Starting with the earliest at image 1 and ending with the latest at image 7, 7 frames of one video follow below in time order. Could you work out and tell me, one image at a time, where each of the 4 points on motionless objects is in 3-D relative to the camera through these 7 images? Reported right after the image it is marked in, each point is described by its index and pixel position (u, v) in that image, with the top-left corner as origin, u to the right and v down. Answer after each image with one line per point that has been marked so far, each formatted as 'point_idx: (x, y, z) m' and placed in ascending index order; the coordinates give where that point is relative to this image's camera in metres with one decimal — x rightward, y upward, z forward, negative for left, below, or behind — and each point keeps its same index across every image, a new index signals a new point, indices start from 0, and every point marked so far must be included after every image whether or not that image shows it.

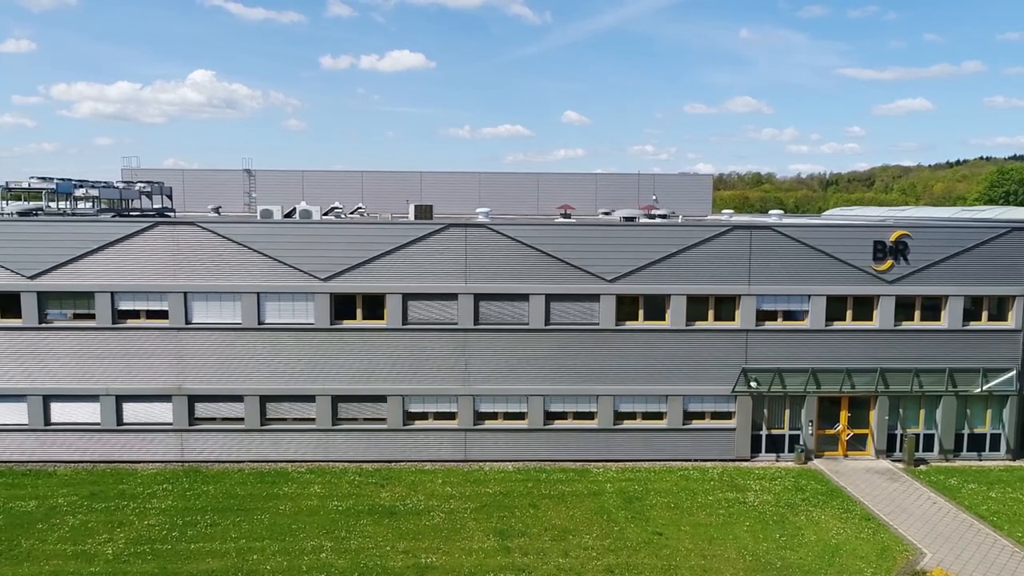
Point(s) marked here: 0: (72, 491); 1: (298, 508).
0: (-10.6, -4.9, +18.9) m
1: (-4.9, -5.1, +18.0) m
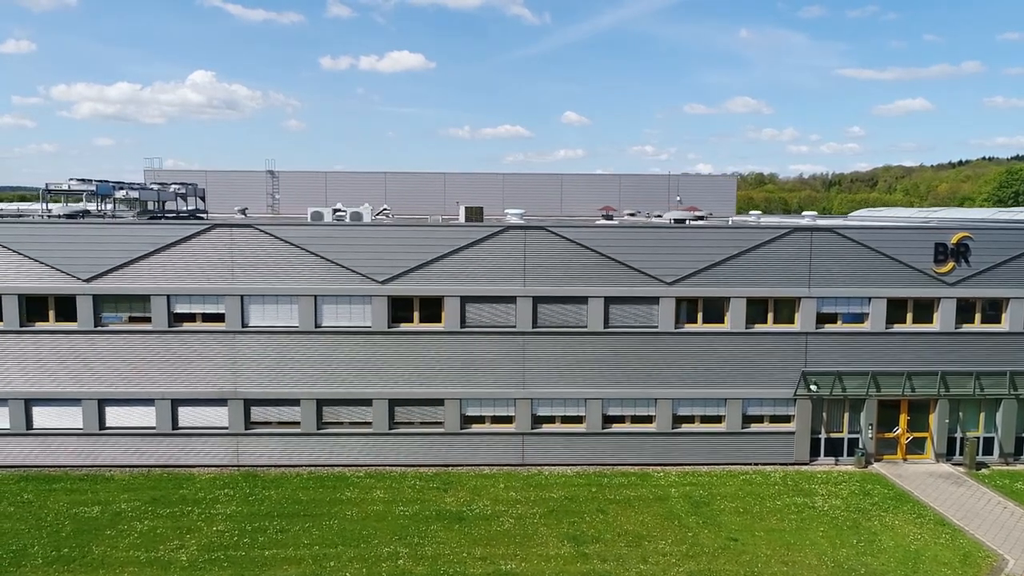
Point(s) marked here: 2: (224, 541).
0: (-9.1, -5.0, +18.7) m
1: (-3.3, -5.2, +17.8) m
2: (-6.0, -5.3, +16.3) m
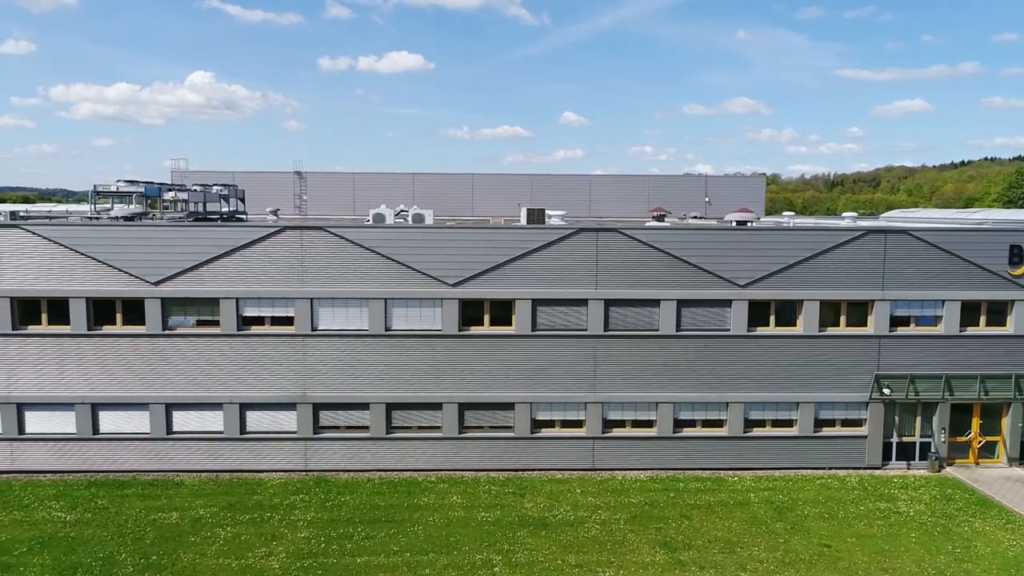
0: (-7.2, -5.1, +18.5) m
1: (-1.4, -5.2, +17.6) m
2: (-4.1, -5.4, +16.1) m
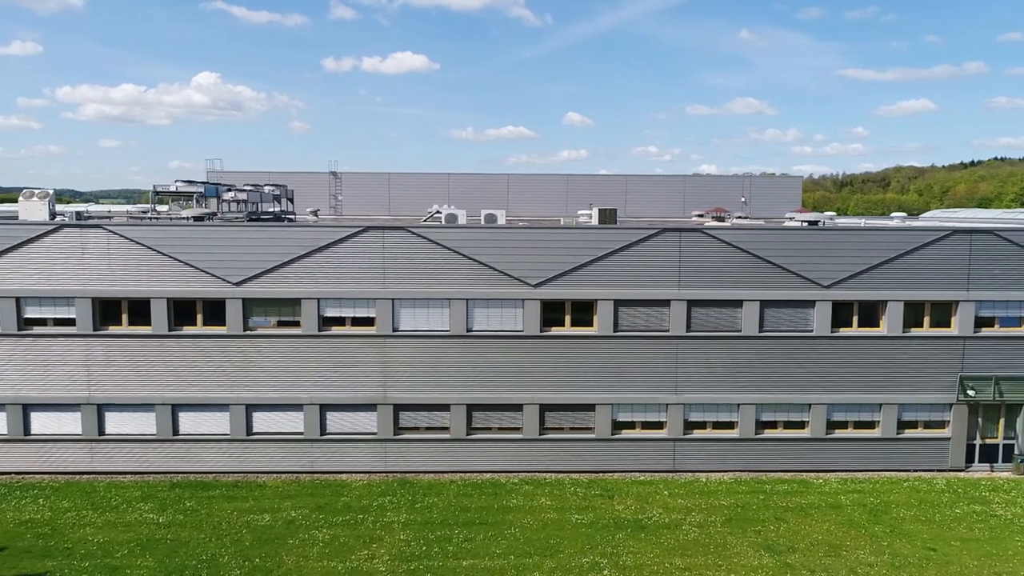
0: (-5.0, -5.1, +18.4) m
1: (+0.7, -5.2, +17.5) m
2: (-2.0, -5.4, +16.0) m
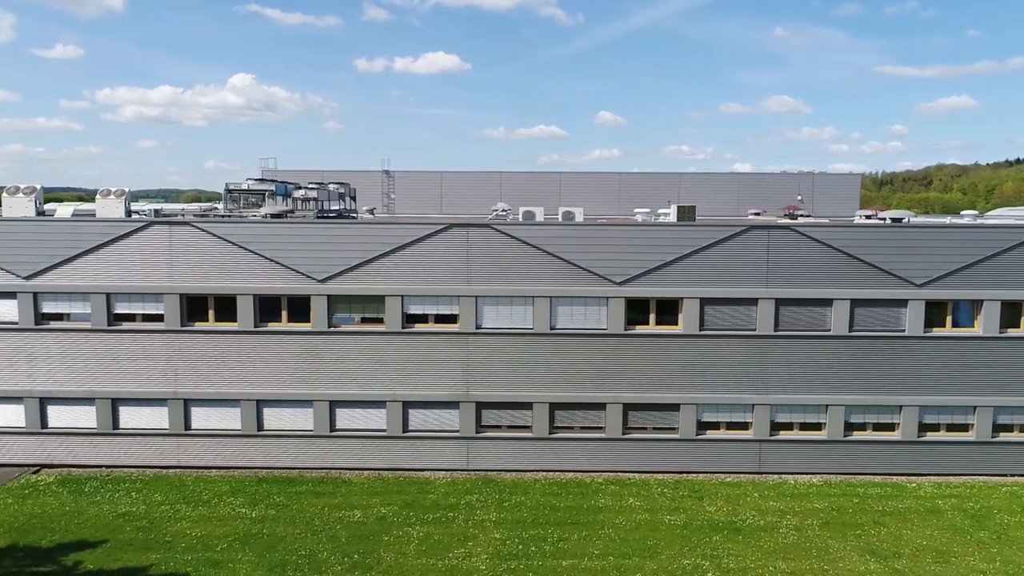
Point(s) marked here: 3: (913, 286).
0: (-3.0, -5.0, +18.4) m
1: (+2.8, -5.2, +17.3) m
2: (0.0, -5.3, +15.9) m
3: (+10.2, +0.1, +19.9) m
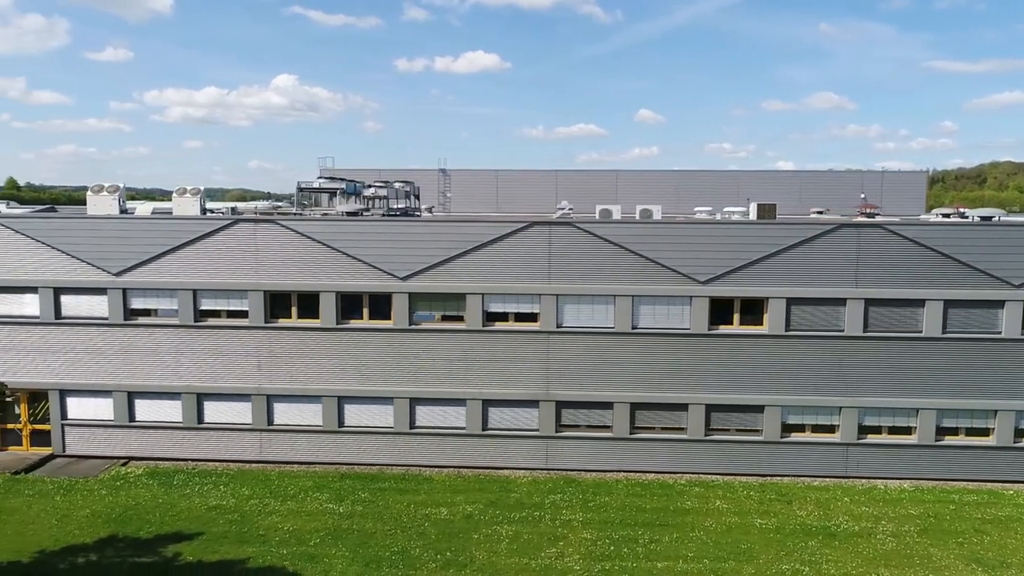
0: (-1.0, -5.0, +18.4) m
1: (+4.7, -5.2, +17.0) m
2: (+1.8, -5.3, +15.7) m
3: (+12.3, 0.0, +19.2) m
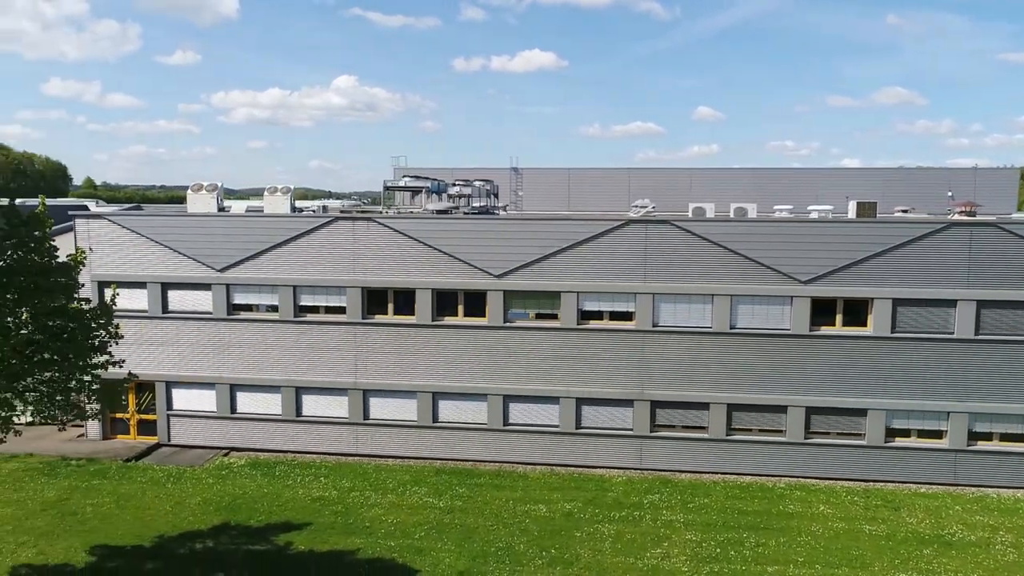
0: (+1.3, -4.9, +18.4) m
1: (+6.9, -5.2, +16.6) m
2: (+3.9, -5.3, +15.5) m
3: (+14.7, 0.0, +18.3) m
